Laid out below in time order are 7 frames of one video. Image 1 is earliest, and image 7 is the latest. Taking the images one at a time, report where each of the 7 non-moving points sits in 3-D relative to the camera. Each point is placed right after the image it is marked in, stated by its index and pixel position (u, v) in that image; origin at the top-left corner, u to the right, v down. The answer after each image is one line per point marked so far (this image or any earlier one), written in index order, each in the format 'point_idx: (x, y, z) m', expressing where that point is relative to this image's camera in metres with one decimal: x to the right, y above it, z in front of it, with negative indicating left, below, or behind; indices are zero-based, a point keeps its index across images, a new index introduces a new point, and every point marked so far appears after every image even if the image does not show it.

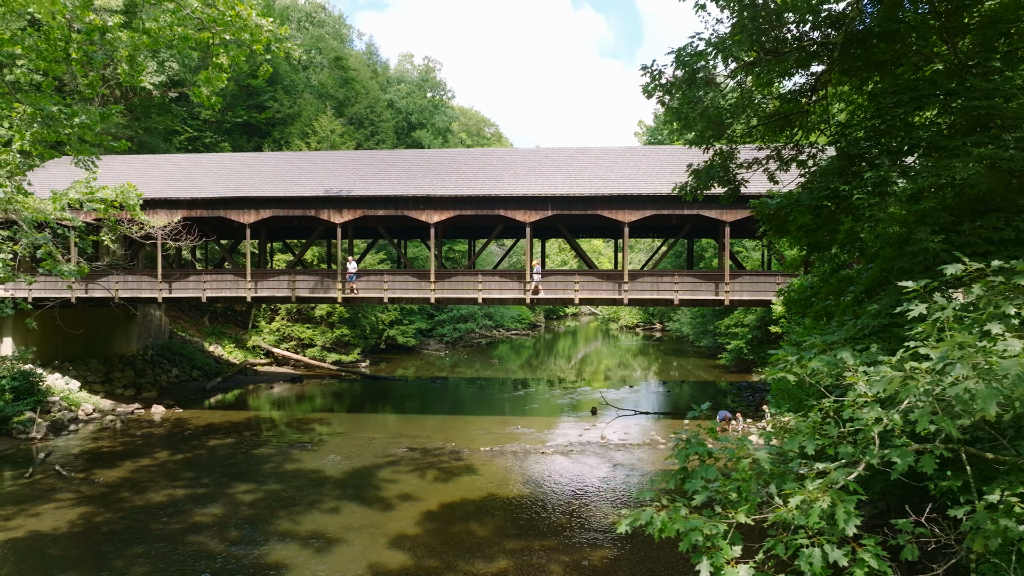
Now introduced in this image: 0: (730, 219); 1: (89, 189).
0: (+7.5, +2.4, +13.3) m
1: (-11.4, +2.6, +10.4) m
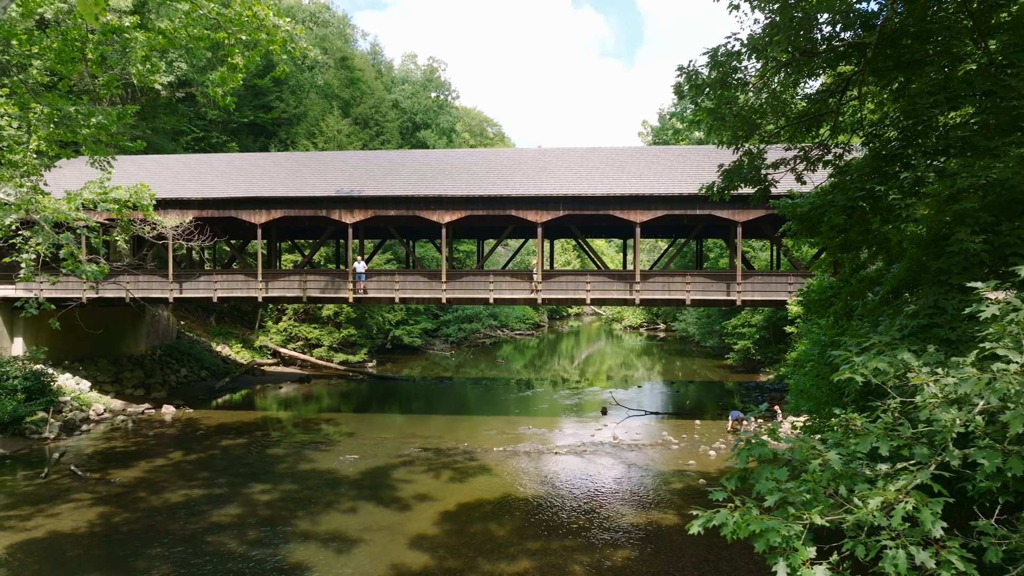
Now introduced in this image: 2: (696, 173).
0: (+7.9, +2.4, +13.3) m
1: (-11.0, +2.6, +10.4) m
2: (+6.8, +4.2, +14.2) m
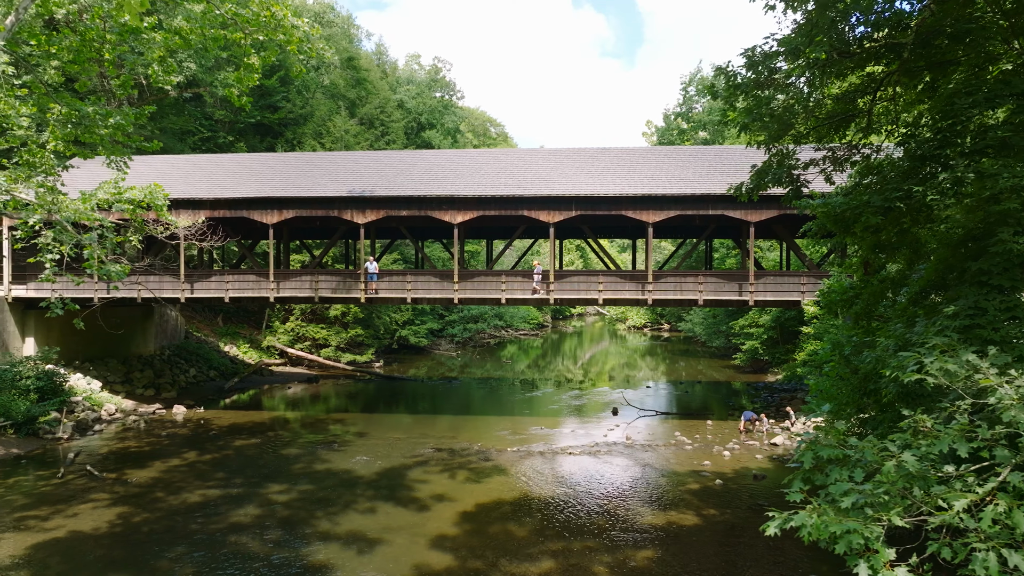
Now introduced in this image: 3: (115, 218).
0: (+8.3, +2.4, +13.3) m
1: (-10.6, +2.6, +10.4) m
2: (+7.2, +4.2, +14.2) m
3: (-12.8, +2.3, +12.6) m
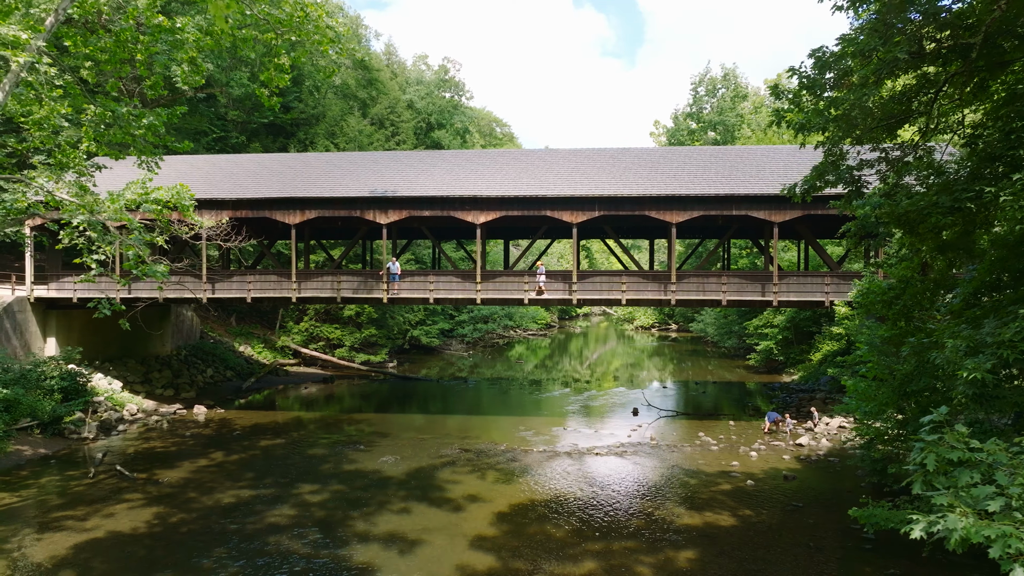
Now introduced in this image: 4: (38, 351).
0: (+9.1, +2.3, +13.3) m
1: (-9.8, +2.6, +10.4) m
2: (+8.0, +4.2, +14.2) m
3: (-12.0, +2.2, +12.6) m
4: (-18.2, -2.4, +14.9) m
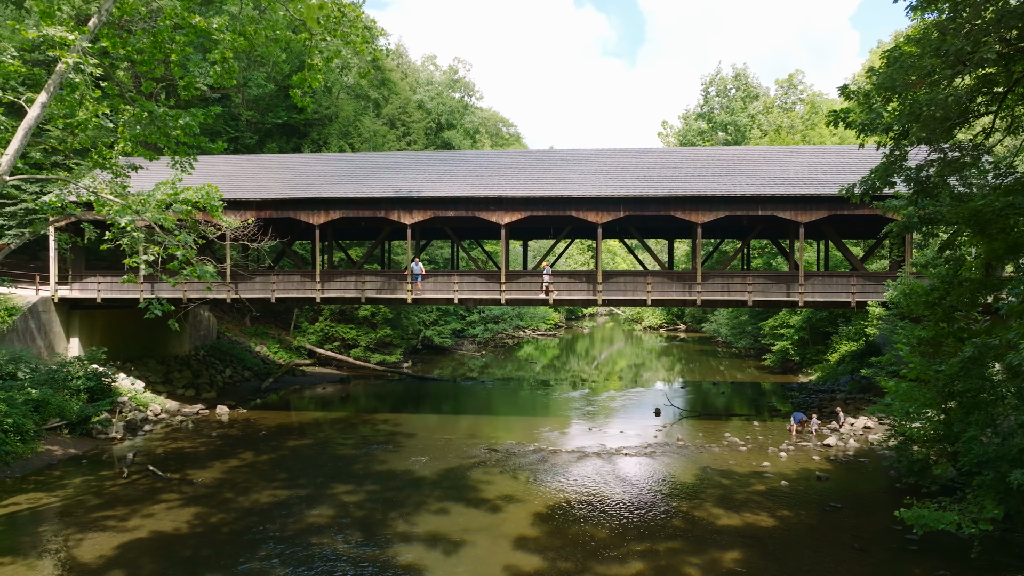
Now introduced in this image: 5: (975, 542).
0: (+10.0, +2.3, +13.3) m
1: (-8.9, +2.6, +10.4) m
2: (+8.9, +4.2, +14.2) m
3: (-11.1, +2.2, +12.6) m
4: (-17.3, -2.4, +14.9) m
5: (+9.0, -5.0, +7.6) m
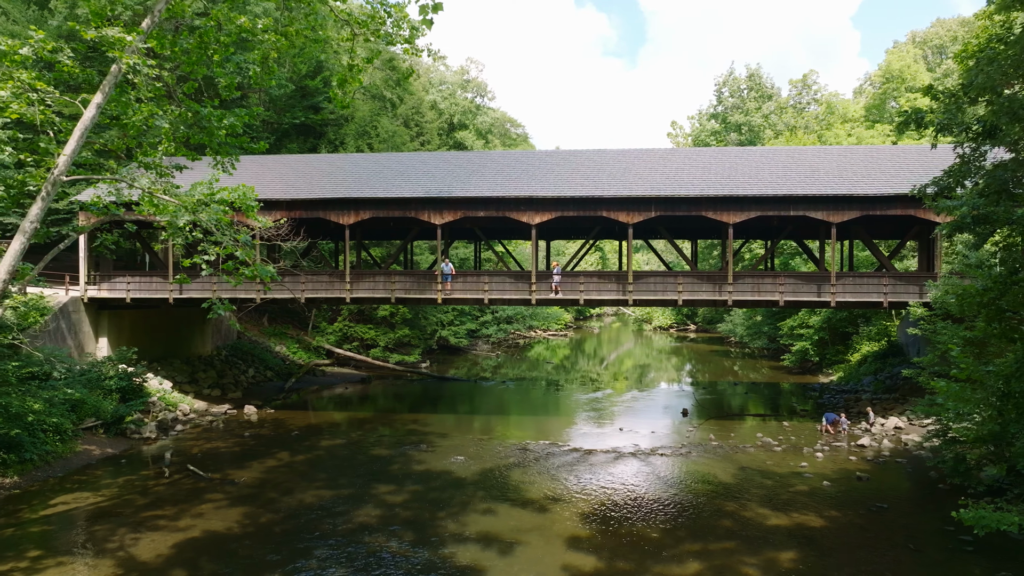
0: (+11.1, +2.3, +13.3) m
1: (-7.8, +2.6, +10.4) m
2: (+10.0, +4.2, +14.2) m
3: (-10.0, +2.2, +12.6) m
4: (-16.2, -2.4, +15.0) m
5: (+10.1, -5.0, +7.6) m
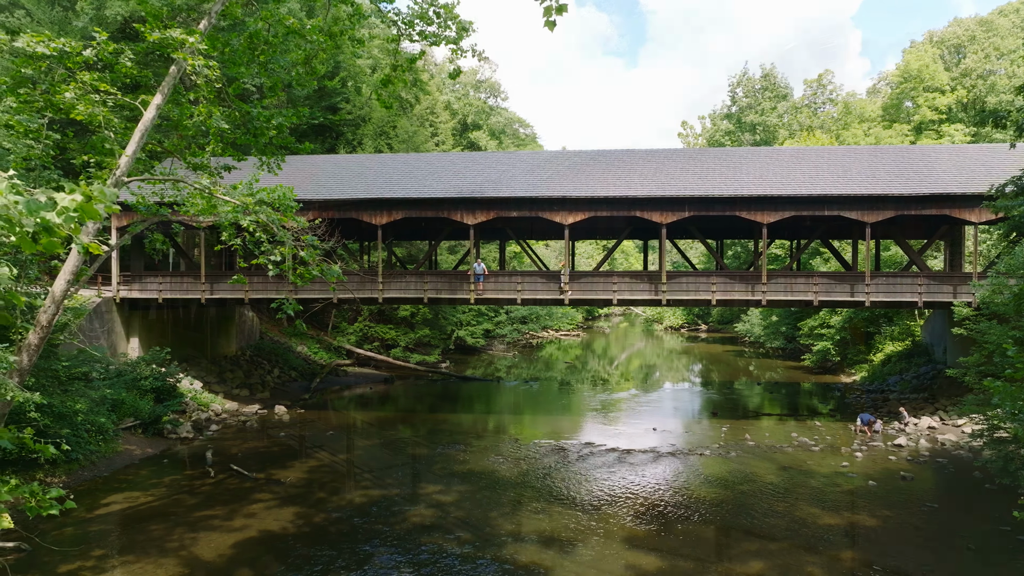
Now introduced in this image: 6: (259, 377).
0: (+12.3, +2.3, +13.3) m
1: (-6.6, +2.6, +10.4) m
2: (+11.2, +4.2, +14.2) m
3: (-8.8, +2.2, +12.6) m
4: (-15.0, -2.4, +15.0) m
5: (+11.3, -5.0, +7.6) m
6: (-11.7, -4.1, +17.9) m
